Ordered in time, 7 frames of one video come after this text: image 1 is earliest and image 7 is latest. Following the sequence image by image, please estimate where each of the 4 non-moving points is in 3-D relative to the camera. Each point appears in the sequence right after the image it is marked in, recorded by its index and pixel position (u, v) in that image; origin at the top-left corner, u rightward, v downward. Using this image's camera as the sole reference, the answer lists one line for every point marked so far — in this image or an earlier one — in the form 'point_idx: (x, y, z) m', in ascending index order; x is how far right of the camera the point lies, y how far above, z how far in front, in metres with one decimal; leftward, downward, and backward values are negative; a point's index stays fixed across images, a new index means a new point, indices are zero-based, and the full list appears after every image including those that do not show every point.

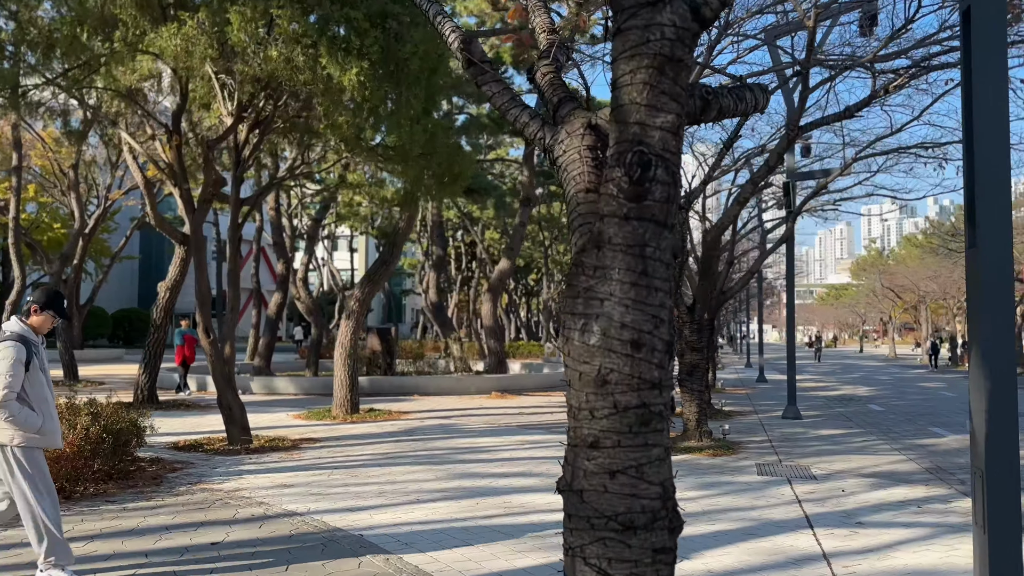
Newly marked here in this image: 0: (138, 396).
0: (-6.9, -2.0, +15.0) m
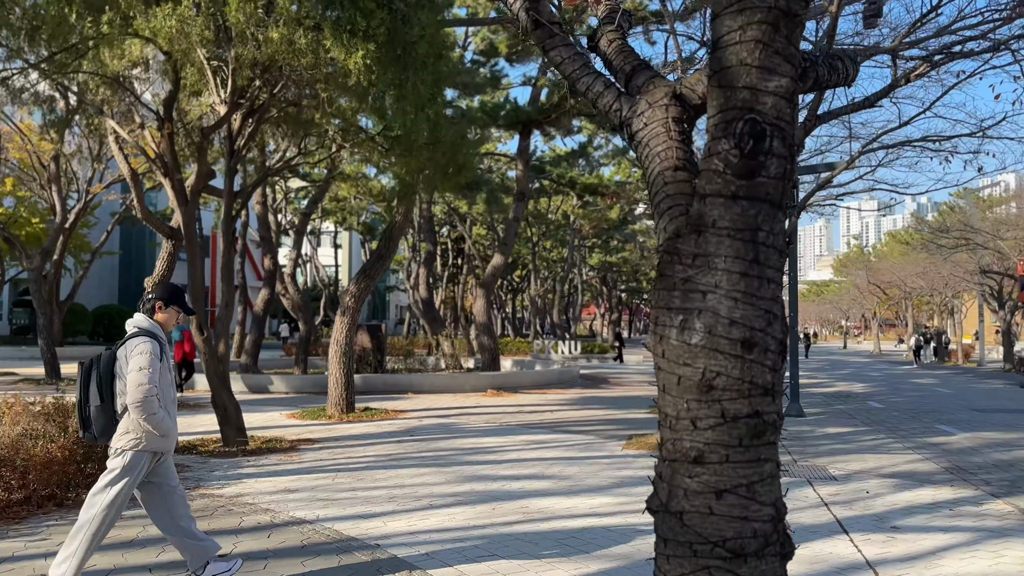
0: (-7.0, -1.9, +14.5) m
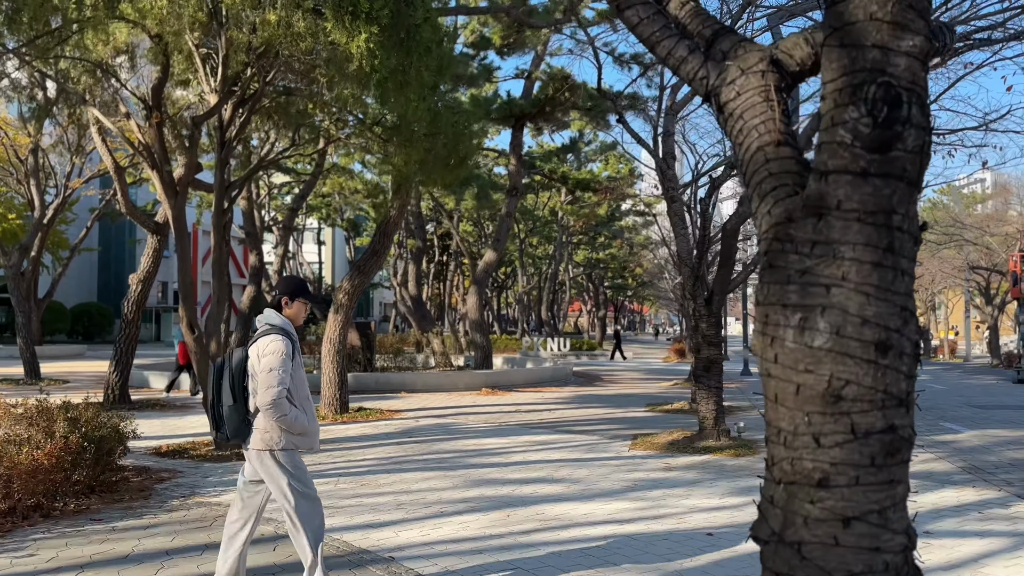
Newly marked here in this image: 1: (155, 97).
0: (-7.0, -1.9, +14.0) m
1: (-4.3, +2.3, +9.6) m
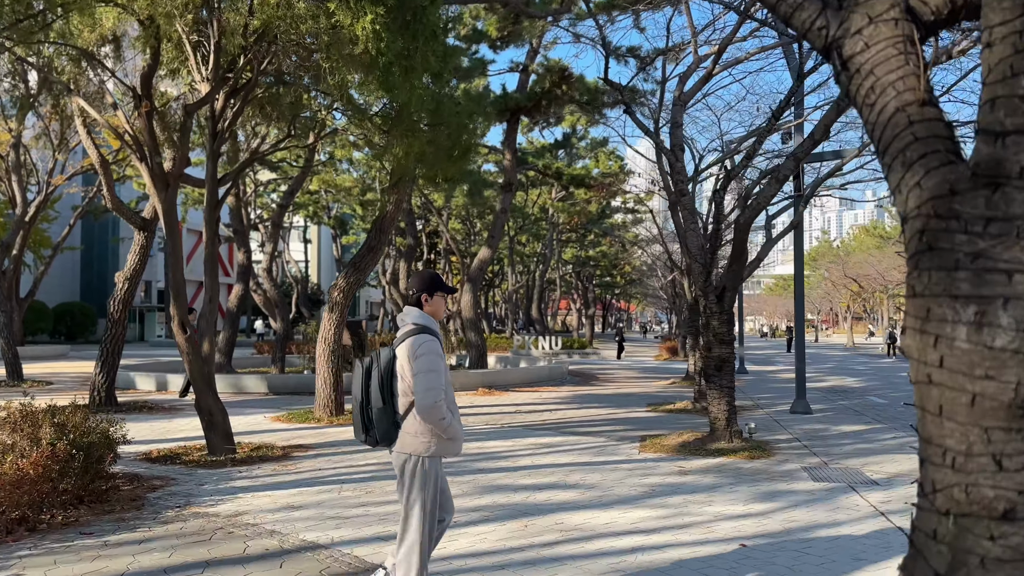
0: (-7.0, -1.8, +13.5) m
1: (-4.2, +2.3, +9.2) m
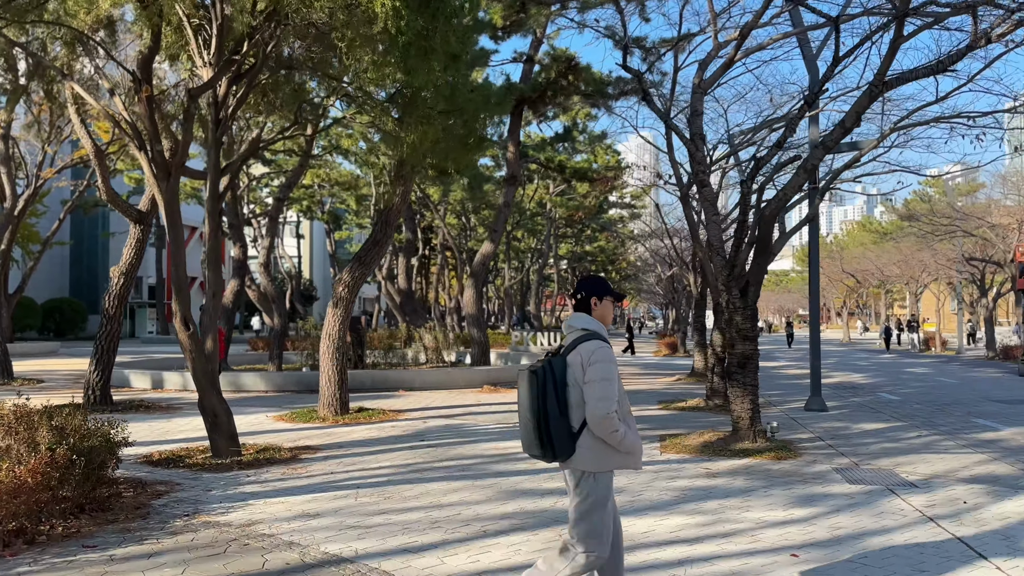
0: (-6.9, -1.8, +13.1) m
1: (-4.0, +2.4, +8.8) m
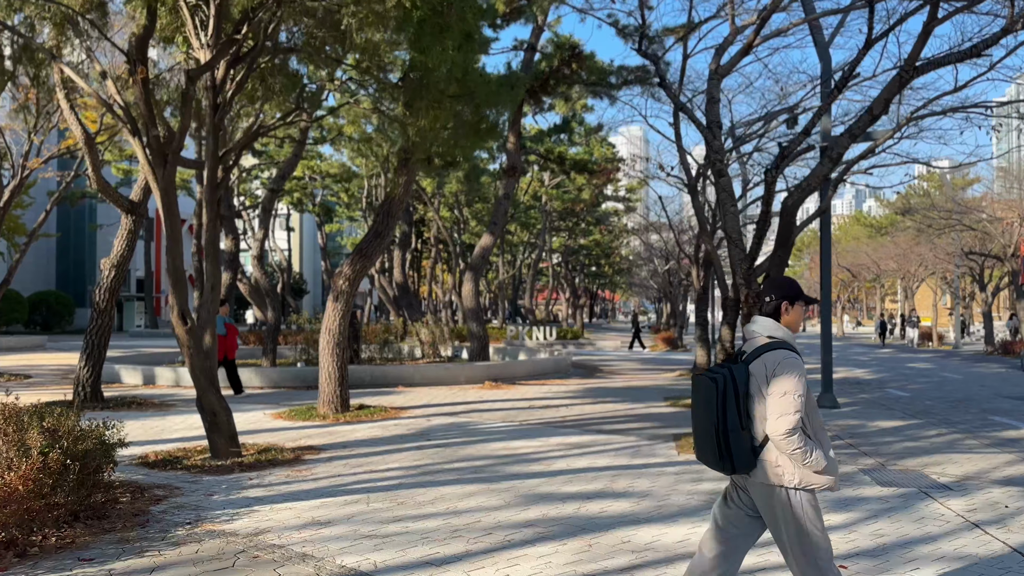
0: (-6.8, -1.6, +12.6) m
1: (-3.9, +2.4, +8.3) m
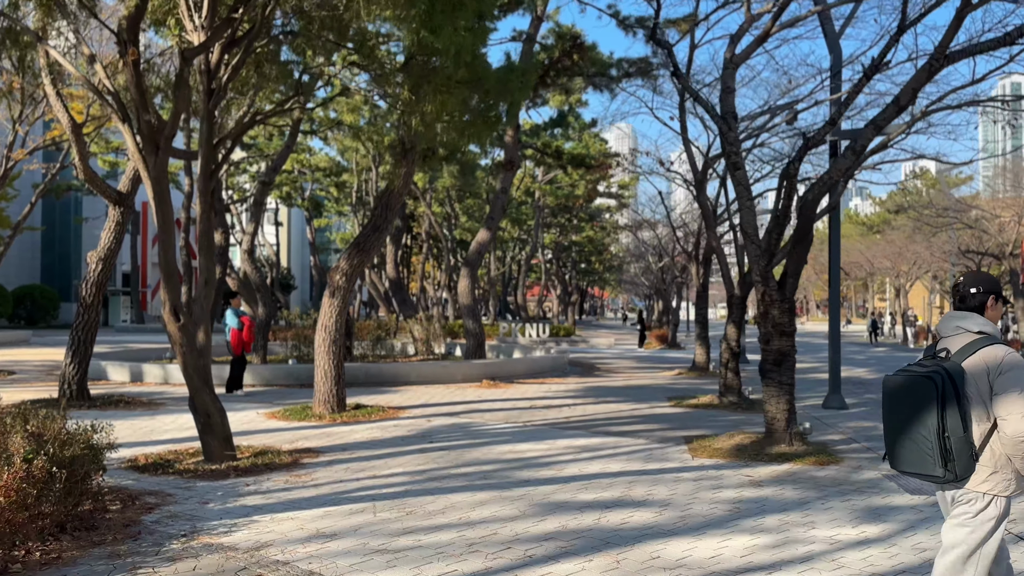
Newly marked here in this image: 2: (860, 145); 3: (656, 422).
0: (-6.8, -1.6, +12.1) m
1: (-3.8, +2.5, +7.9) m
2: (+3.5, +1.4, +8.2) m
3: (+2.0, -1.8, +11.1) m
